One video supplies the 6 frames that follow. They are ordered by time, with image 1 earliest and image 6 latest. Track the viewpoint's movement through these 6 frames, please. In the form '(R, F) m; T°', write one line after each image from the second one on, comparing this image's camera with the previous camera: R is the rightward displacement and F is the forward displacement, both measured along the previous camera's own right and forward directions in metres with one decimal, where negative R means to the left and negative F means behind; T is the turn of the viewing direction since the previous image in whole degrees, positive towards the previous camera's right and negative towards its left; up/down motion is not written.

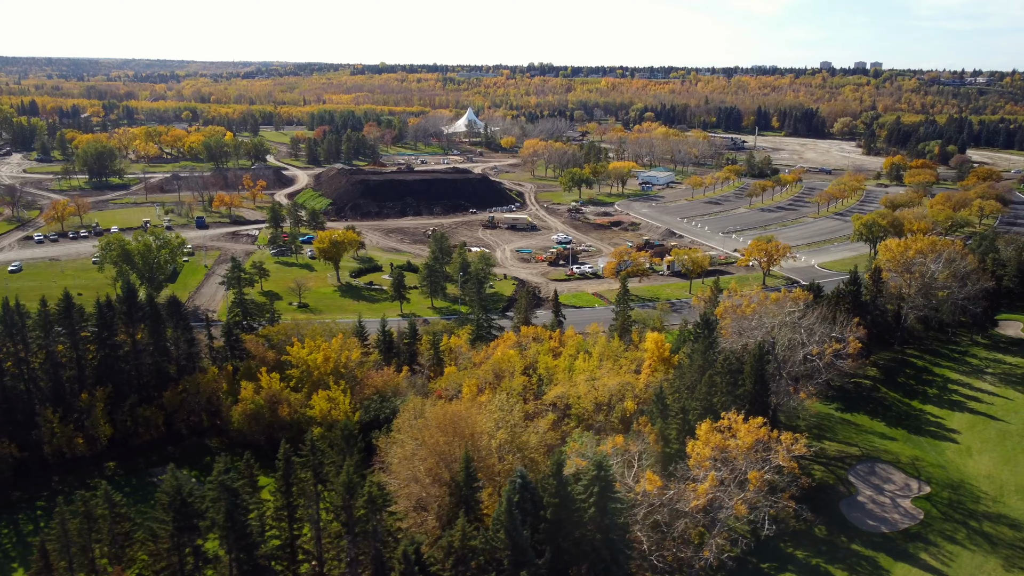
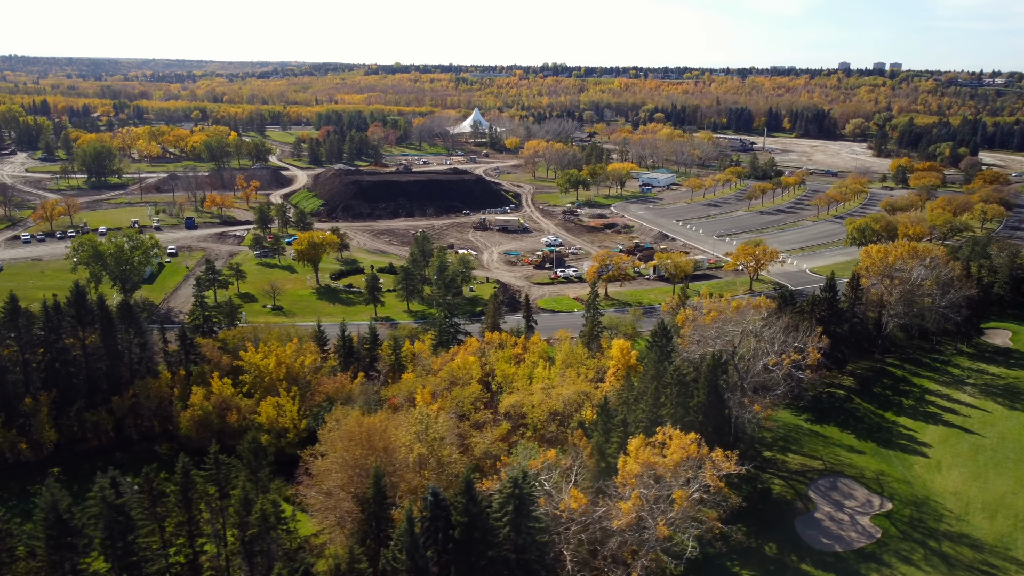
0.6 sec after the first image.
(+2.2, +0.7) m; -1°
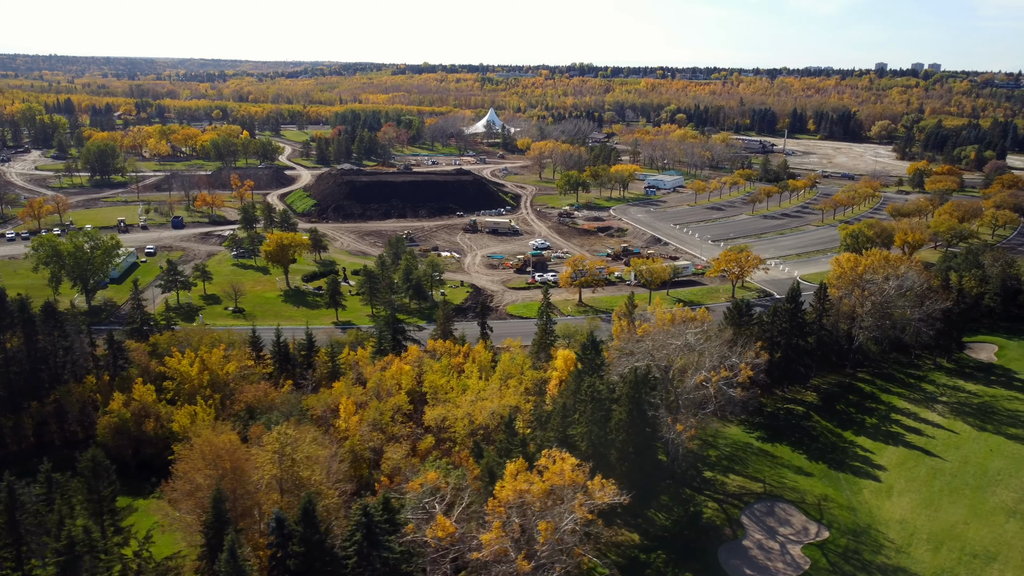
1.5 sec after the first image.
(+3.6, +1.3) m; -2°
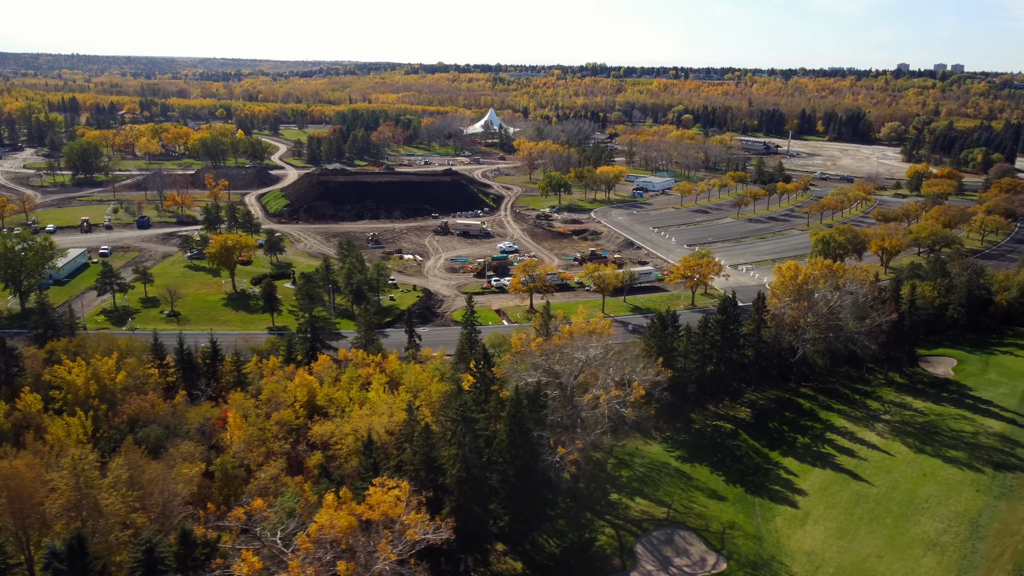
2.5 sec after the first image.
(+4.0, +1.6) m; -1°
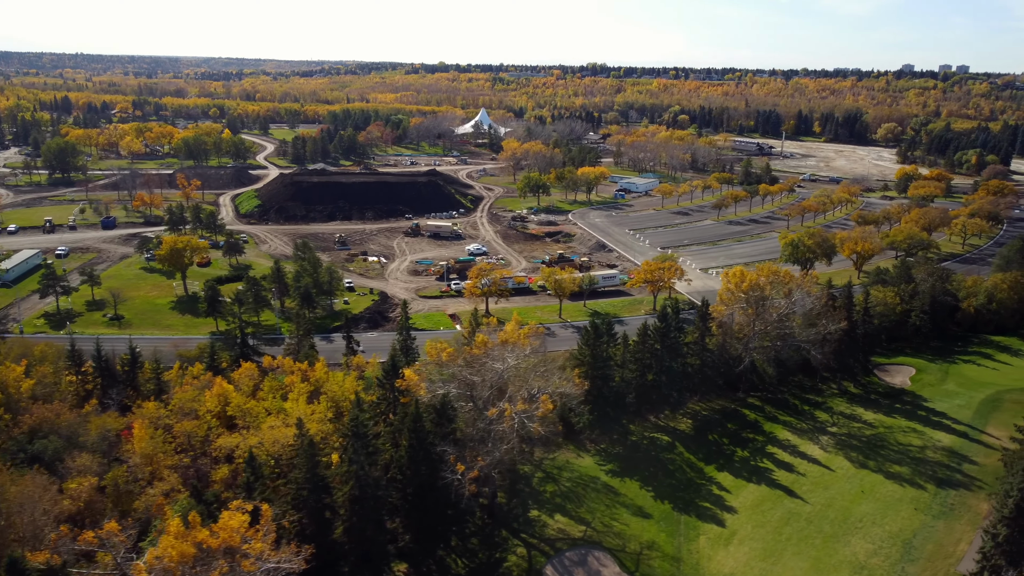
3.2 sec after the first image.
(+2.8, +1.1) m; 0°
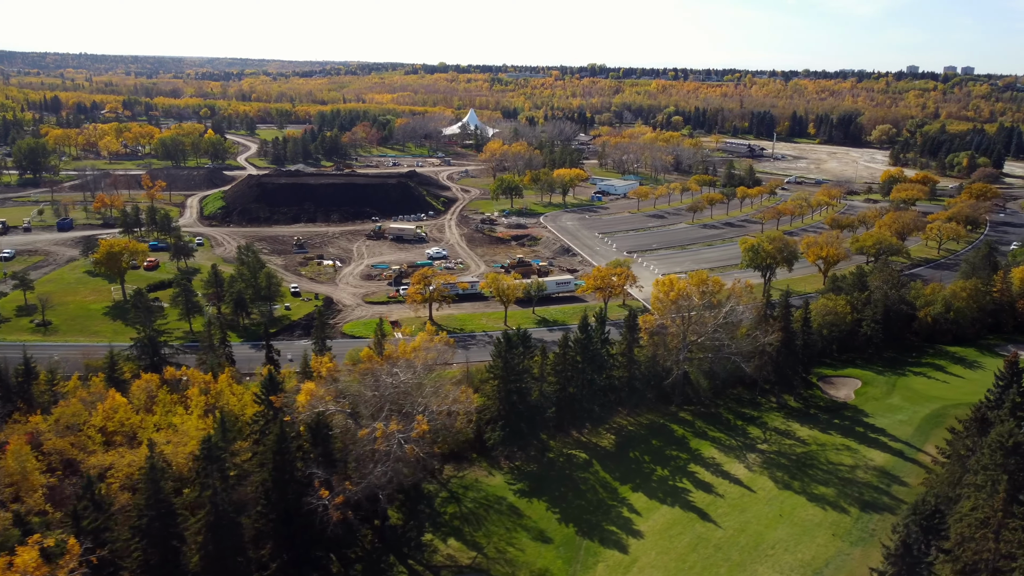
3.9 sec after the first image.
(+3.3, +1.4) m; 0°
